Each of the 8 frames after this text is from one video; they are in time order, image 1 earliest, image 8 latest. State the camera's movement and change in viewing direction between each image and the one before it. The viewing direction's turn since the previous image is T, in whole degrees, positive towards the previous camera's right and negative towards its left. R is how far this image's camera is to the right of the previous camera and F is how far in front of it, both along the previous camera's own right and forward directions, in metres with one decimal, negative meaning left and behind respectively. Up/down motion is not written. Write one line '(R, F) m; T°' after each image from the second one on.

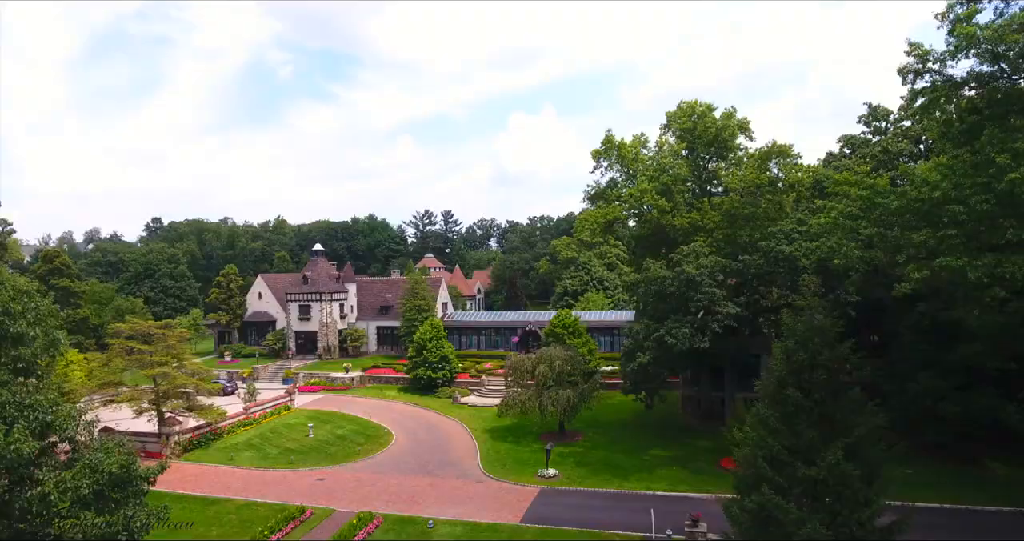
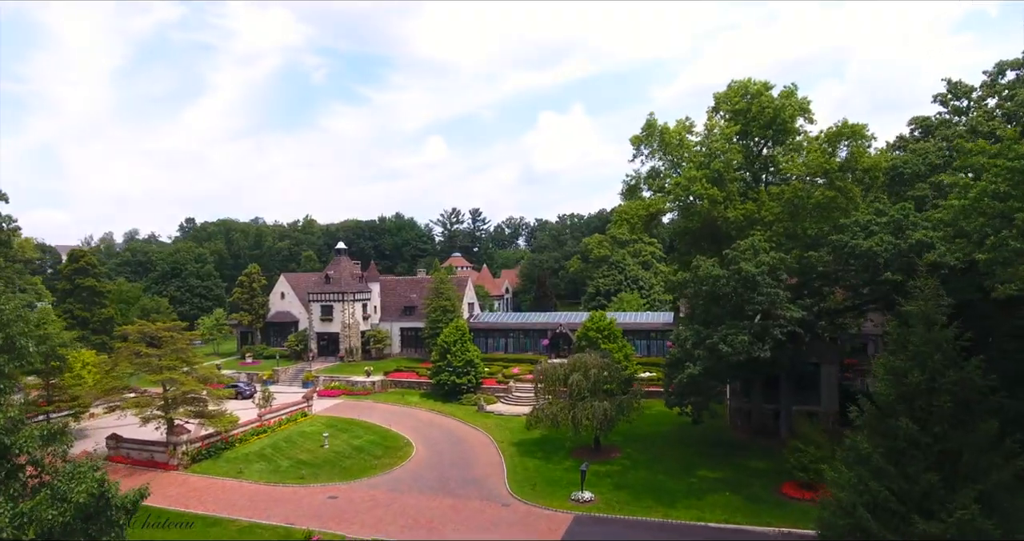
(-0.1, +2.9) m; -3°
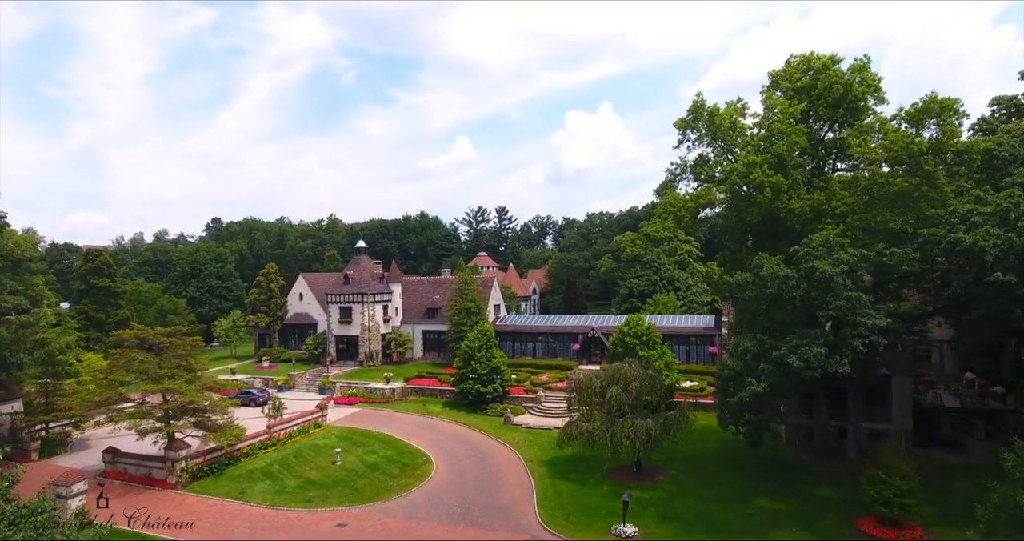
(-0.2, +3.1) m; -3°
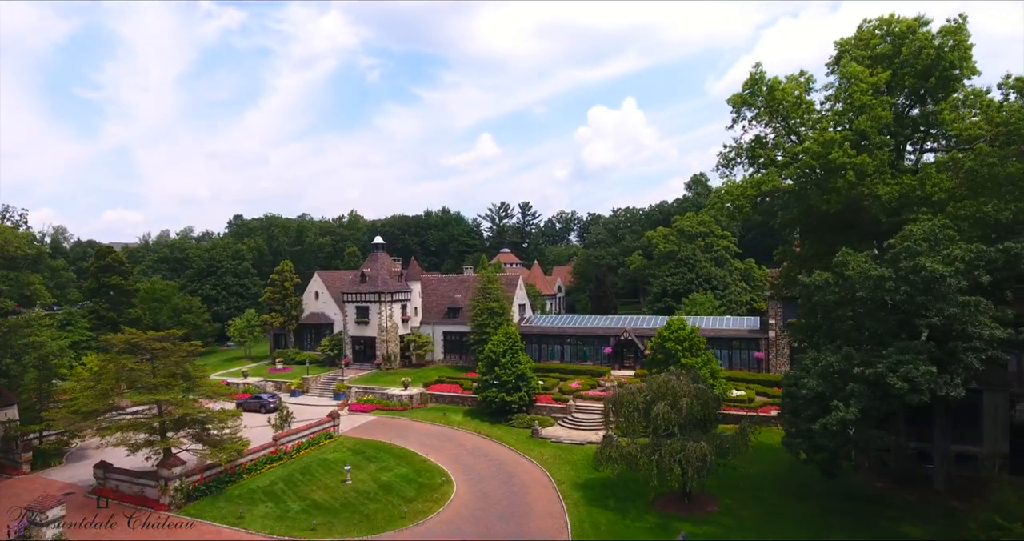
(-0.3, +3.2) m; -2°
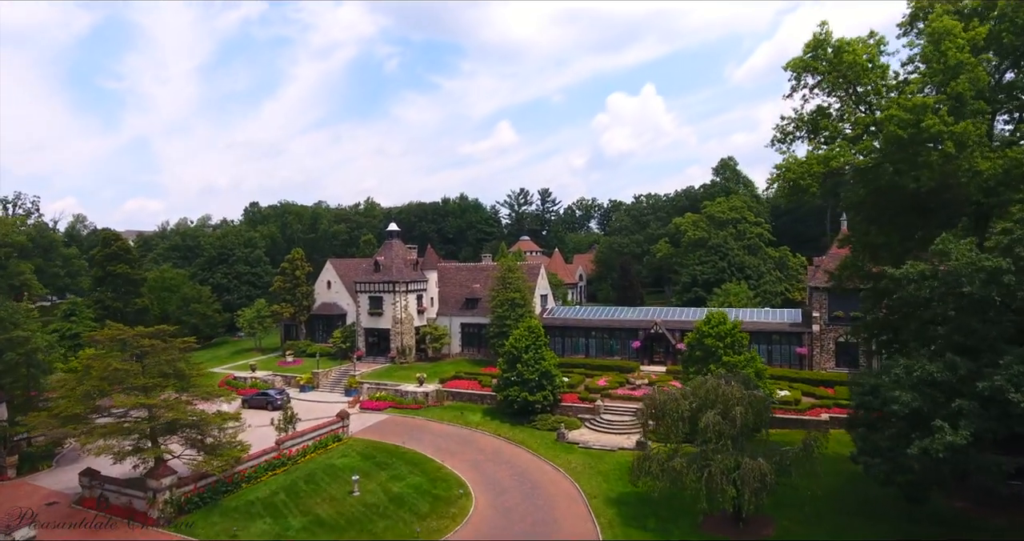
(-0.3, +2.8) m; -2°
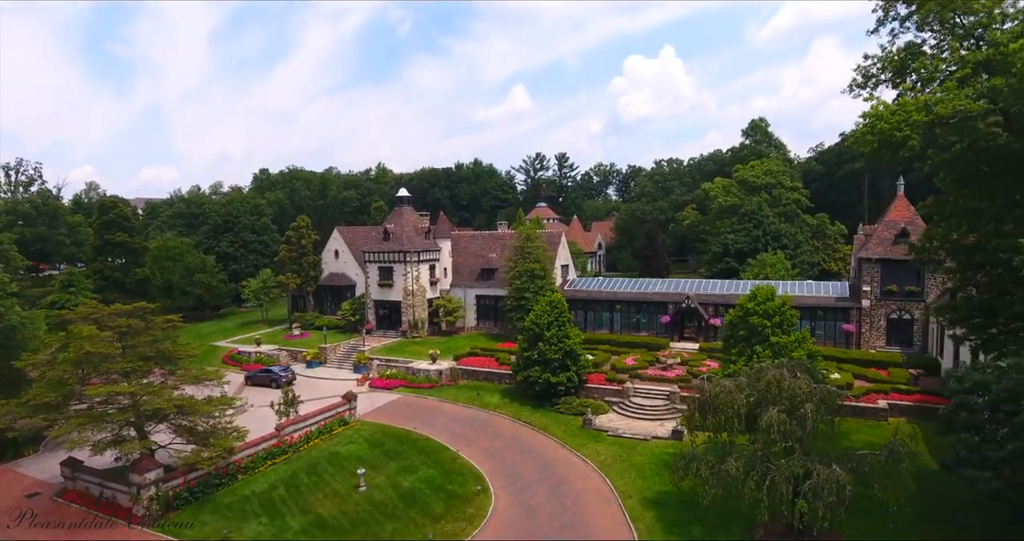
(-0.4, +3.0) m; -1°
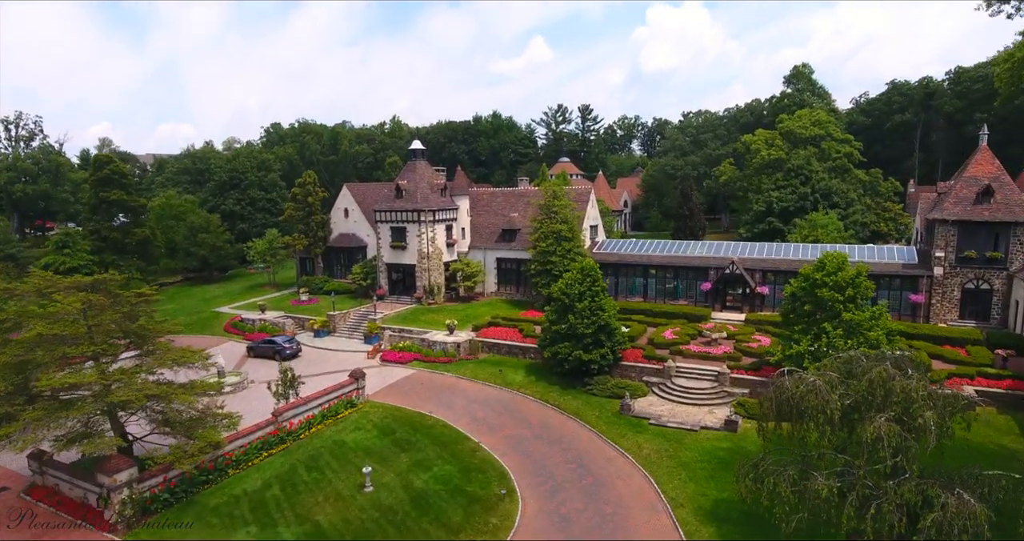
(-0.4, +3.5) m; -2°
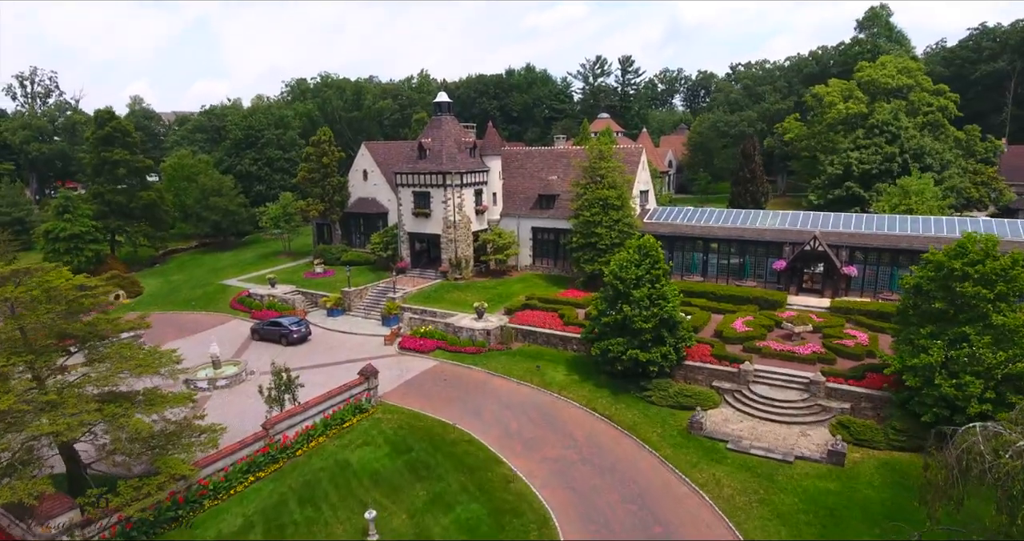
(-0.4, +4.6) m; -3°
